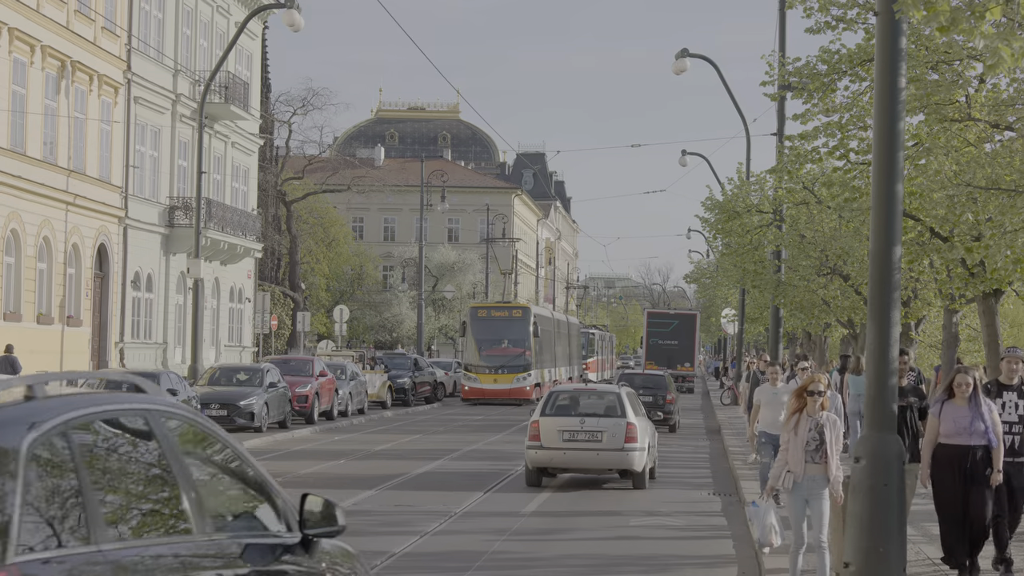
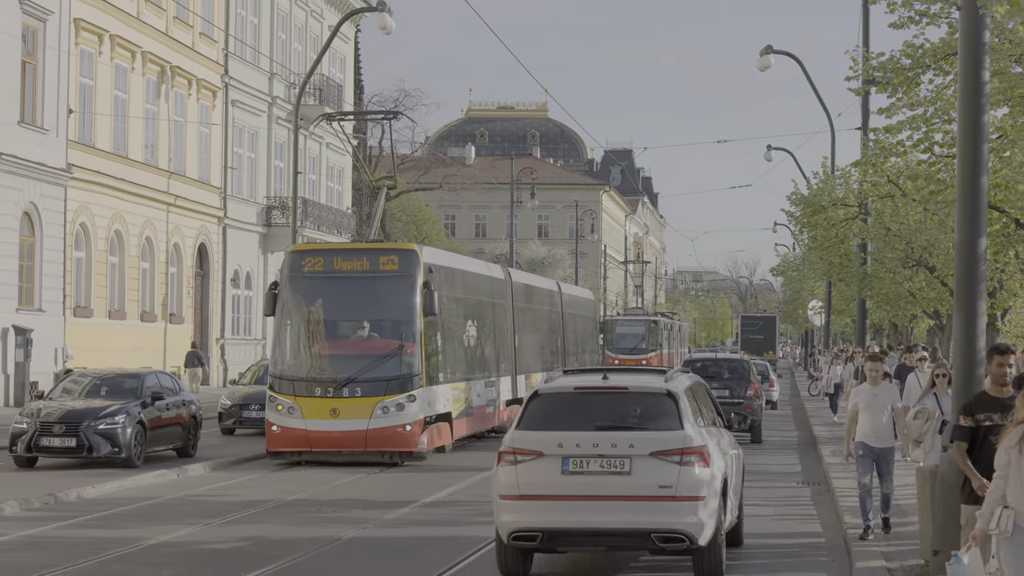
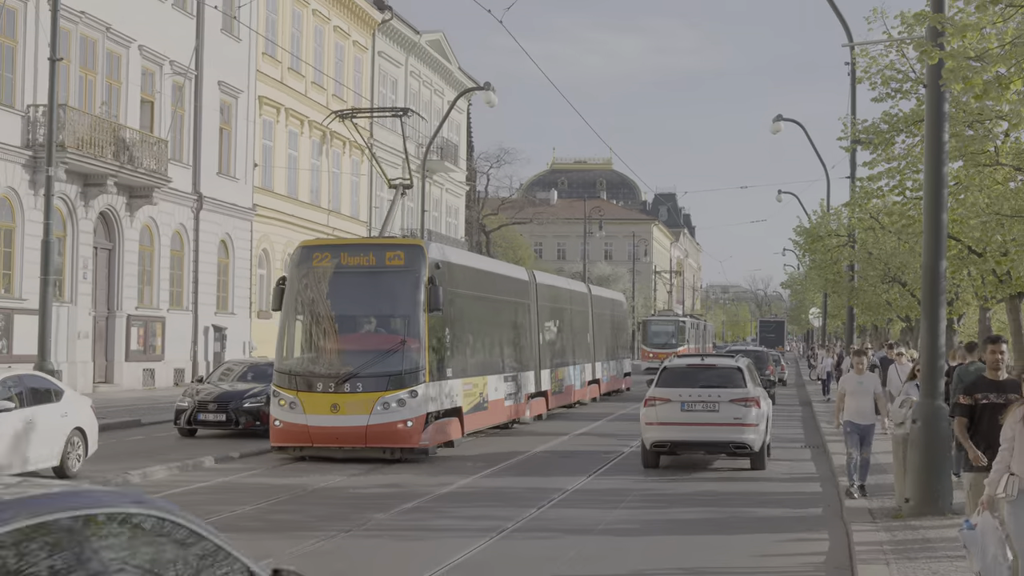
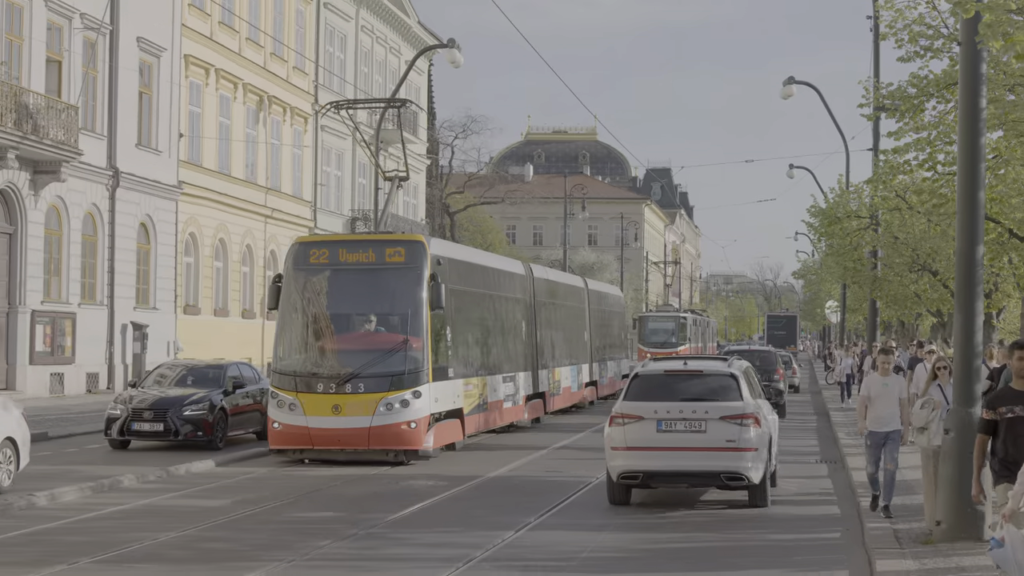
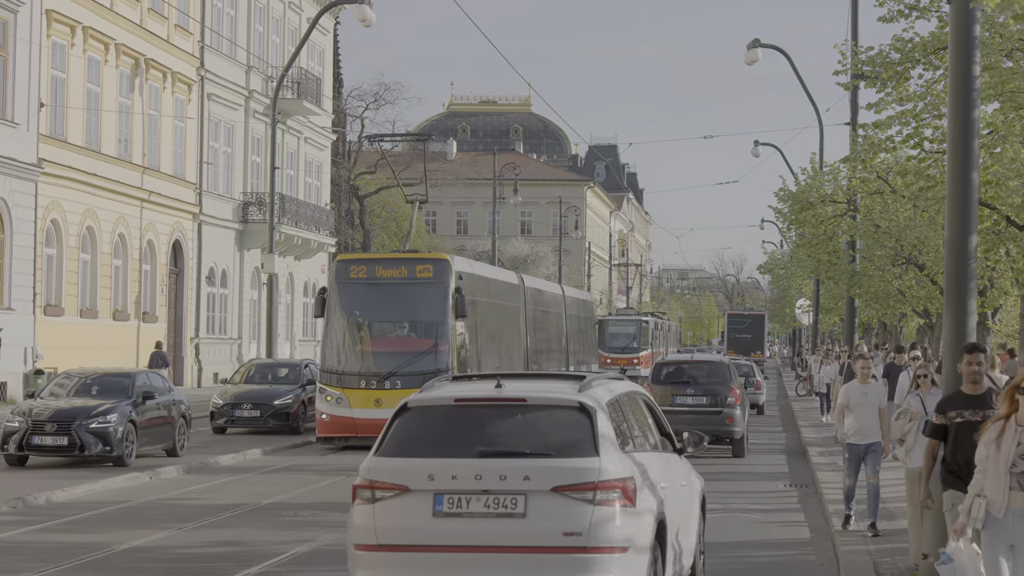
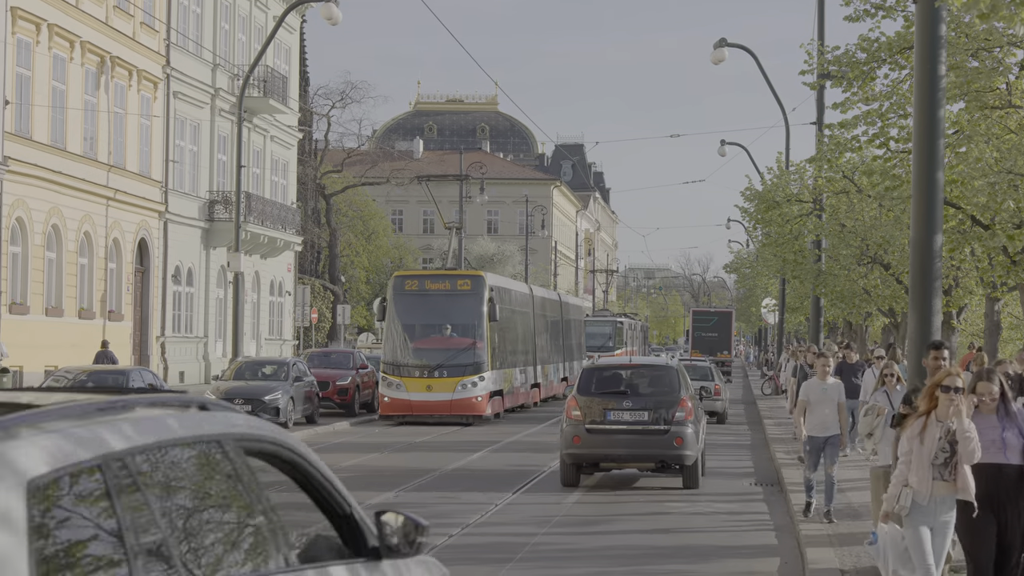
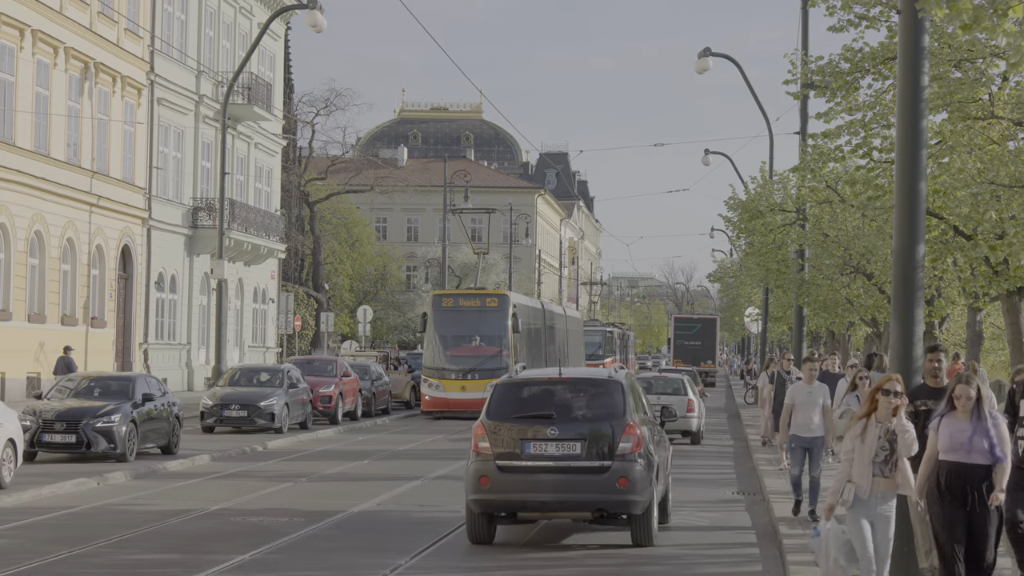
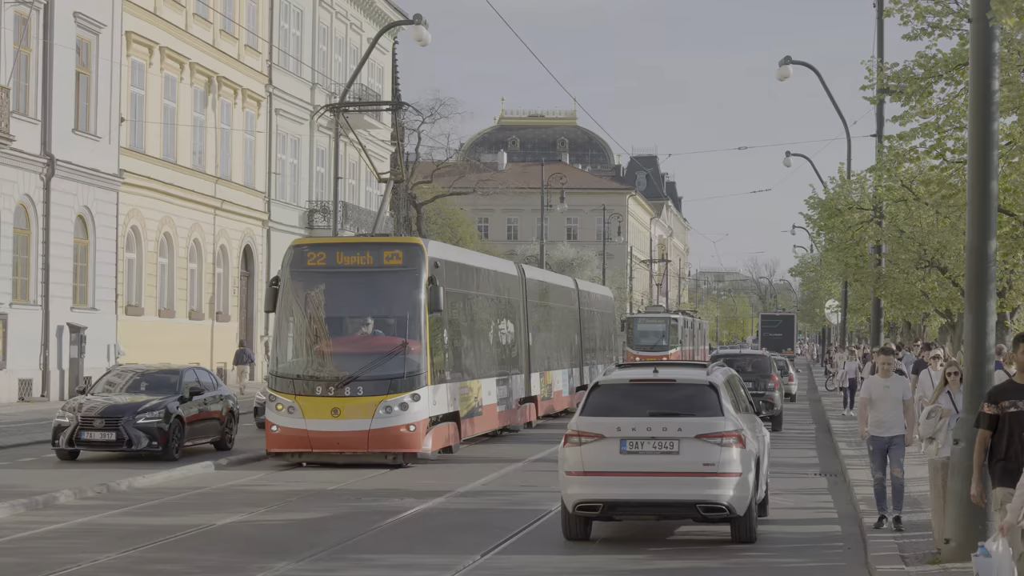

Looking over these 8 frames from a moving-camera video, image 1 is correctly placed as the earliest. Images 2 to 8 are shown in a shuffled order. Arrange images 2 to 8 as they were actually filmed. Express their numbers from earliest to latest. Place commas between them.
7, 6, 5, 2, 8, 4, 3
